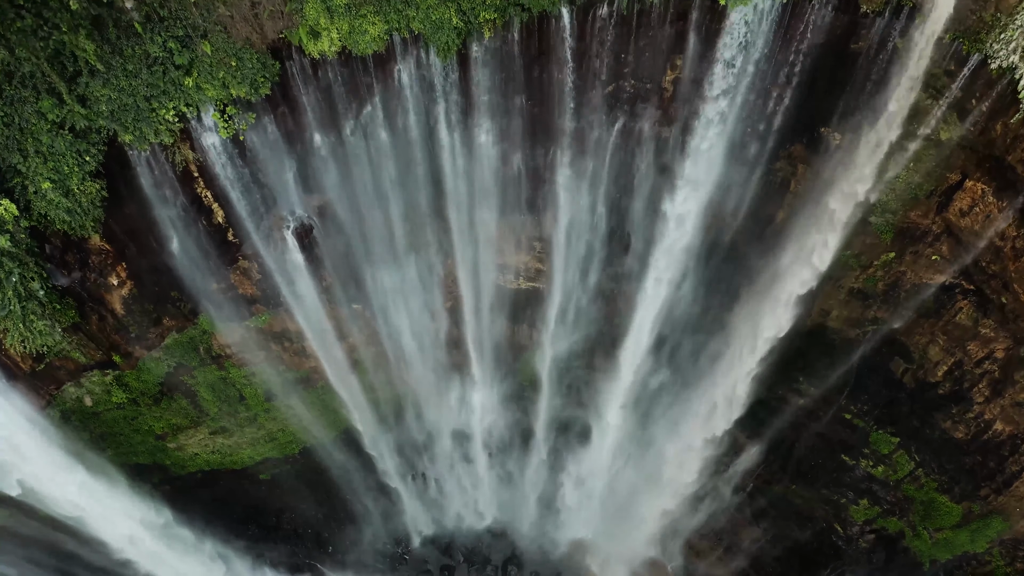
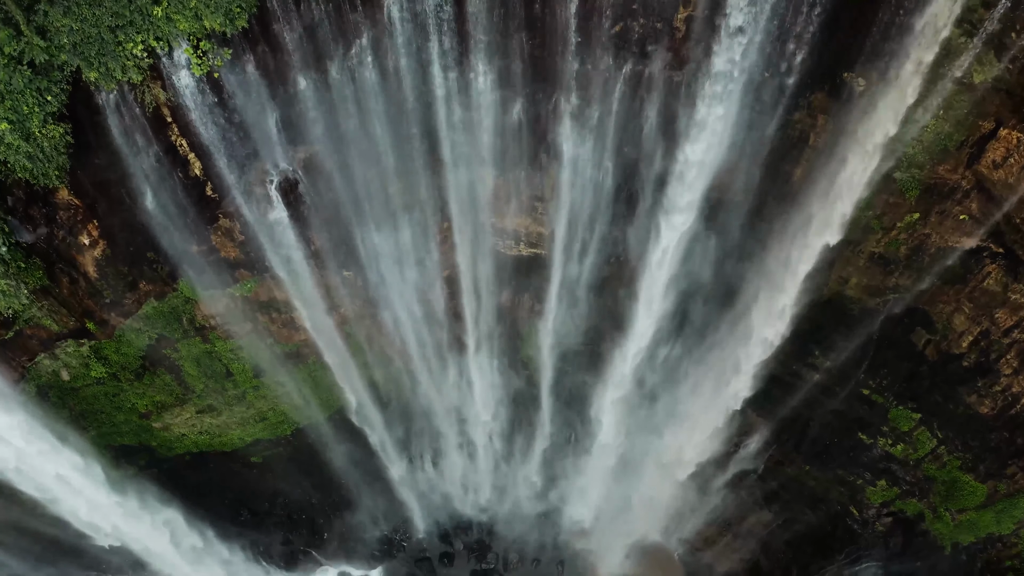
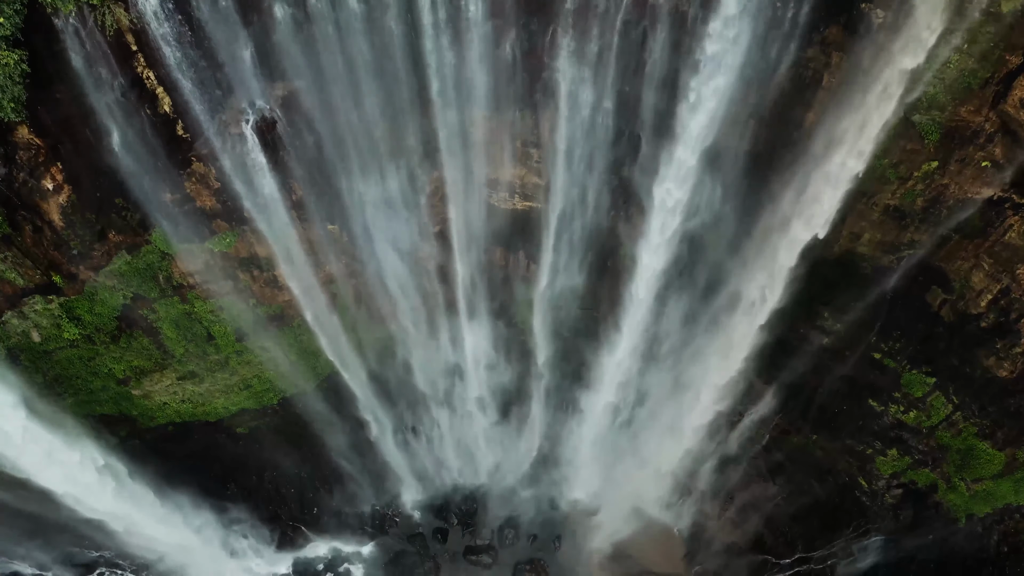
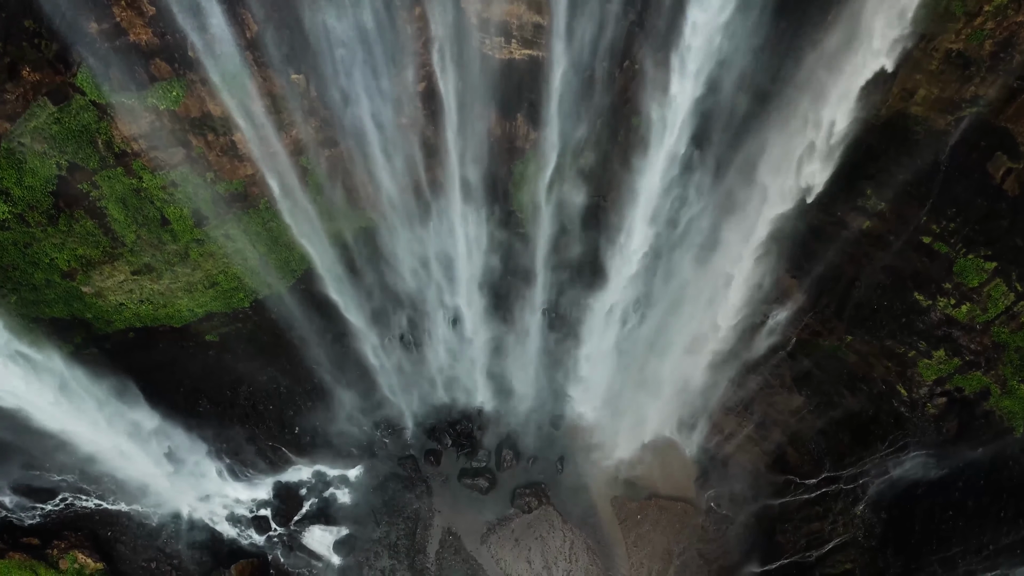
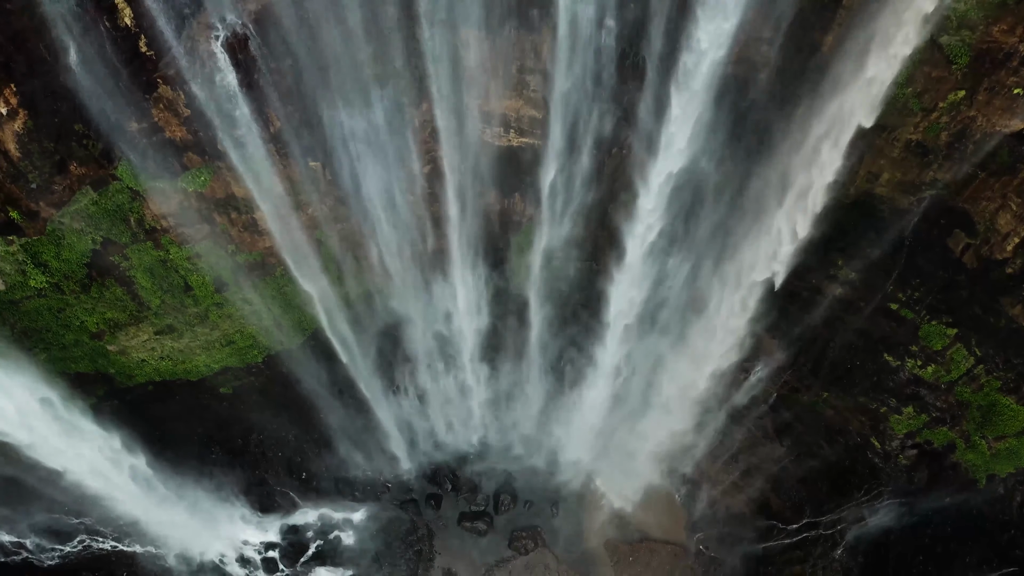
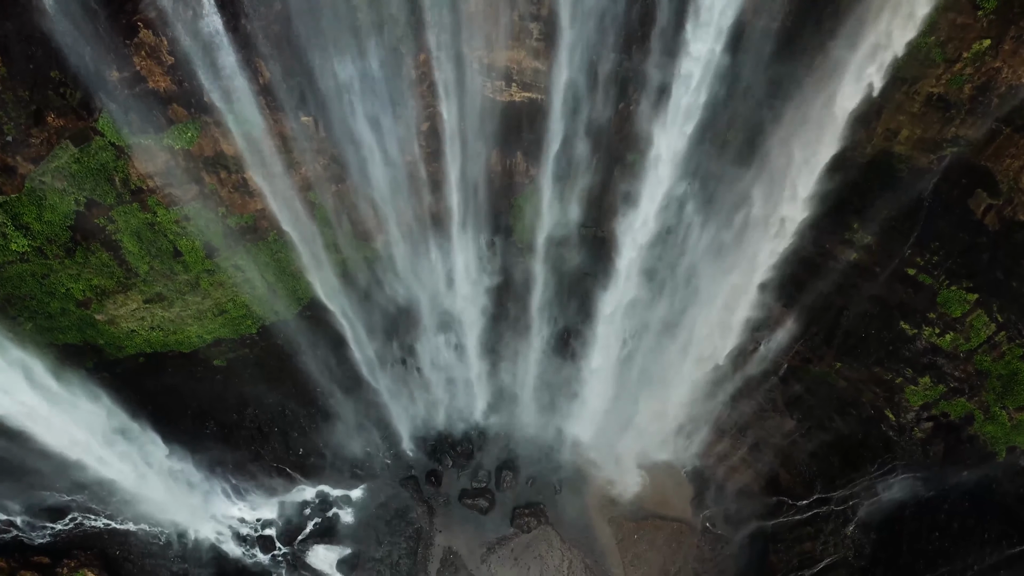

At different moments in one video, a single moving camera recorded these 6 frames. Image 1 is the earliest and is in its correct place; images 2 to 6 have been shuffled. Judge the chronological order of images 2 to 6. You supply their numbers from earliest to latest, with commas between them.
2, 3, 5, 6, 4
